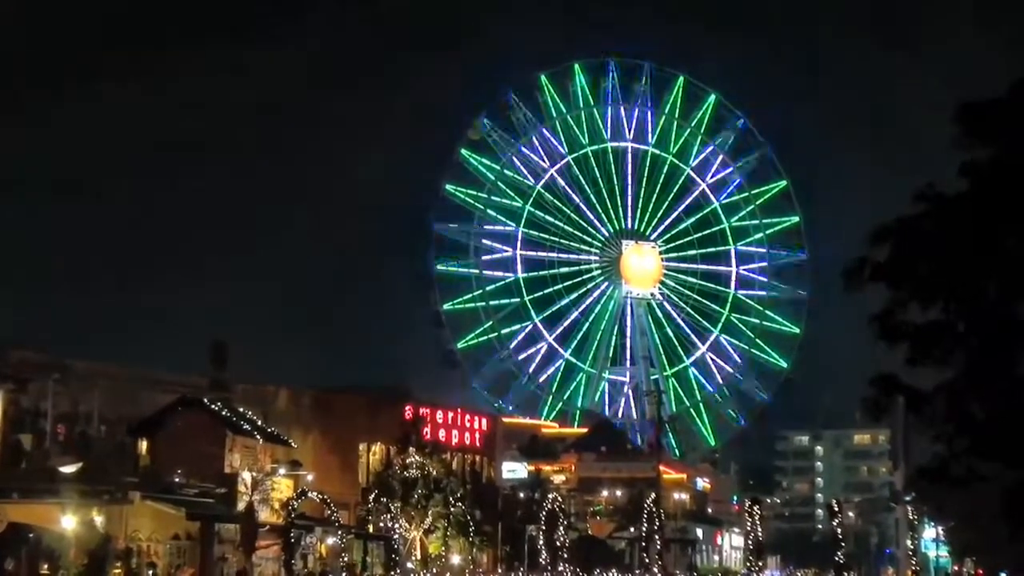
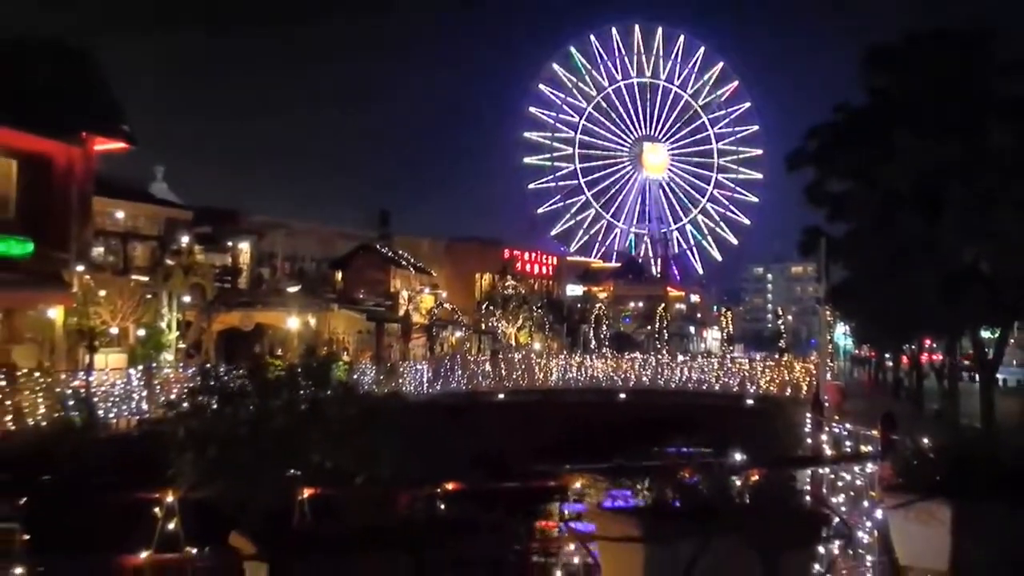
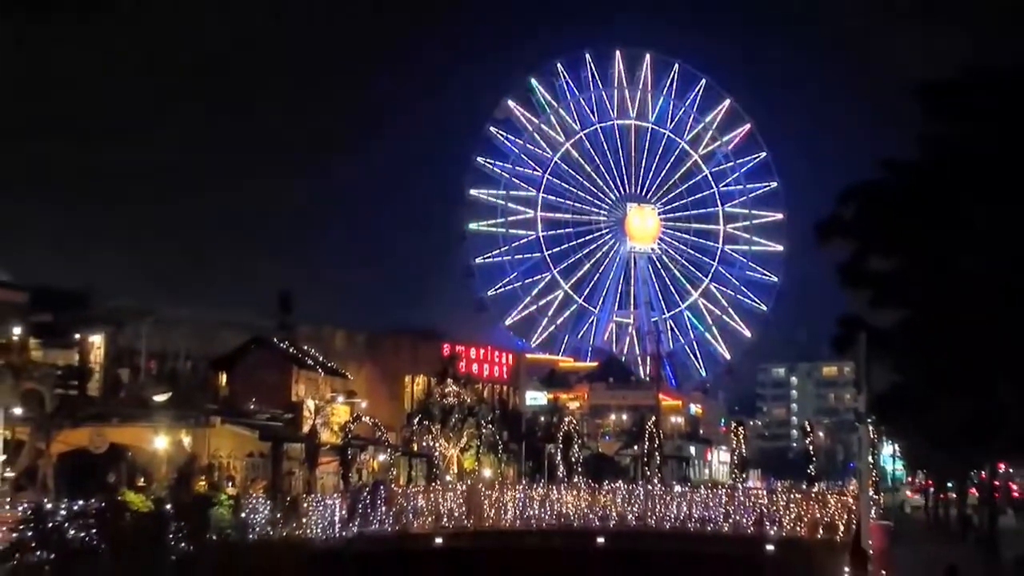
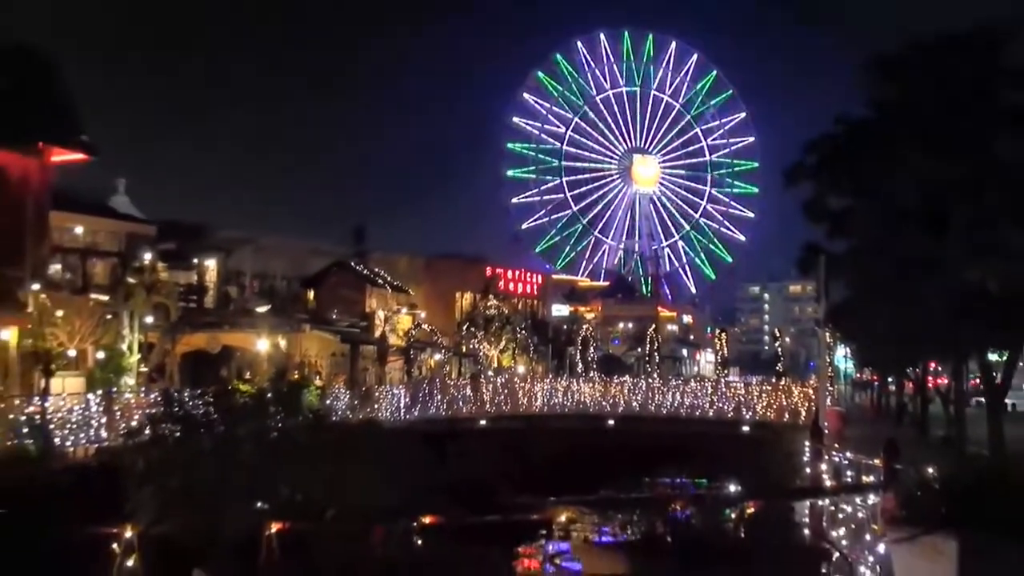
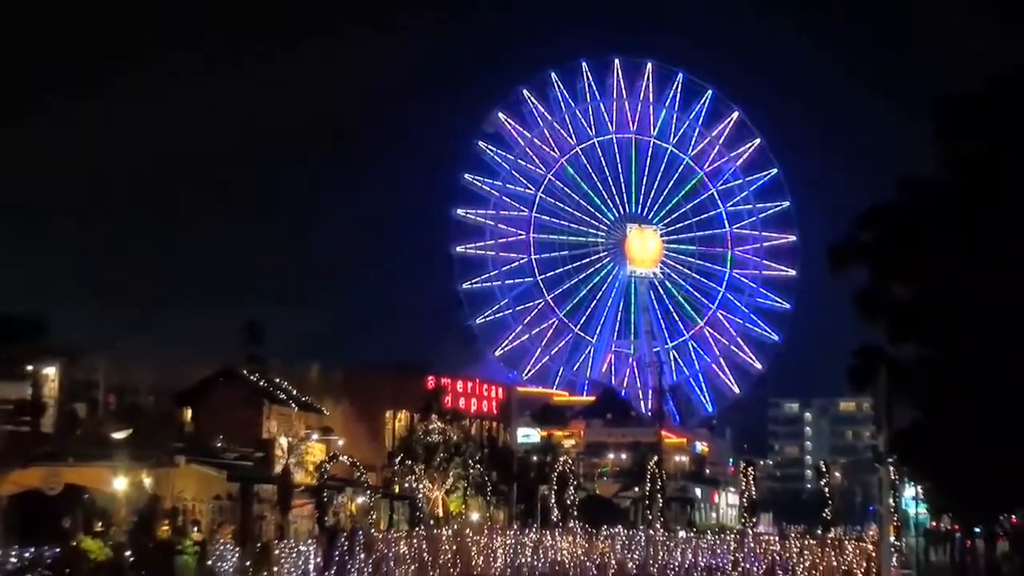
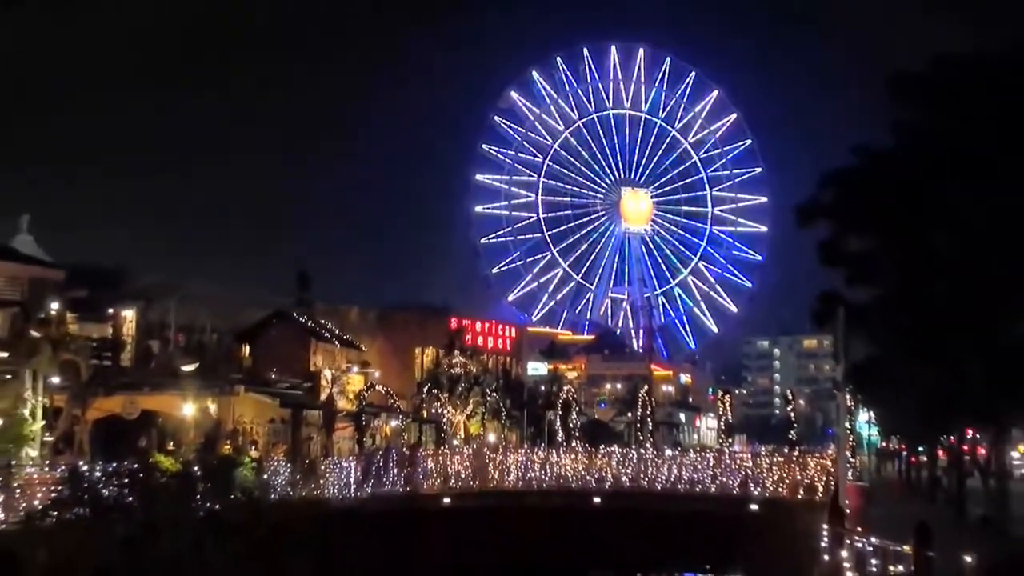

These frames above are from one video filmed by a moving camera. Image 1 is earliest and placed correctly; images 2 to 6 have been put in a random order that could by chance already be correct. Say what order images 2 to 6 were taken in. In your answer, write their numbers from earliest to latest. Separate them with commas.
5, 3, 6, 4, 2
